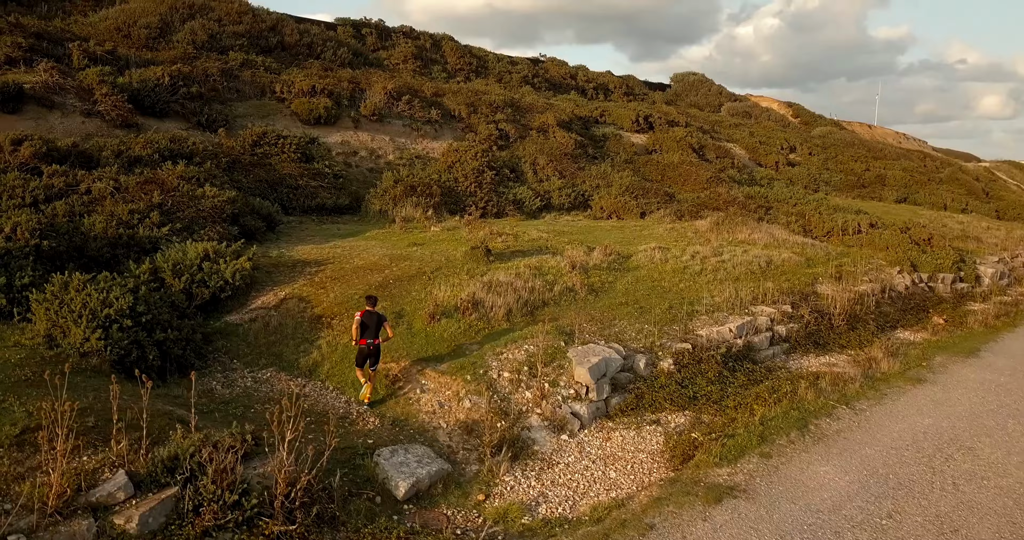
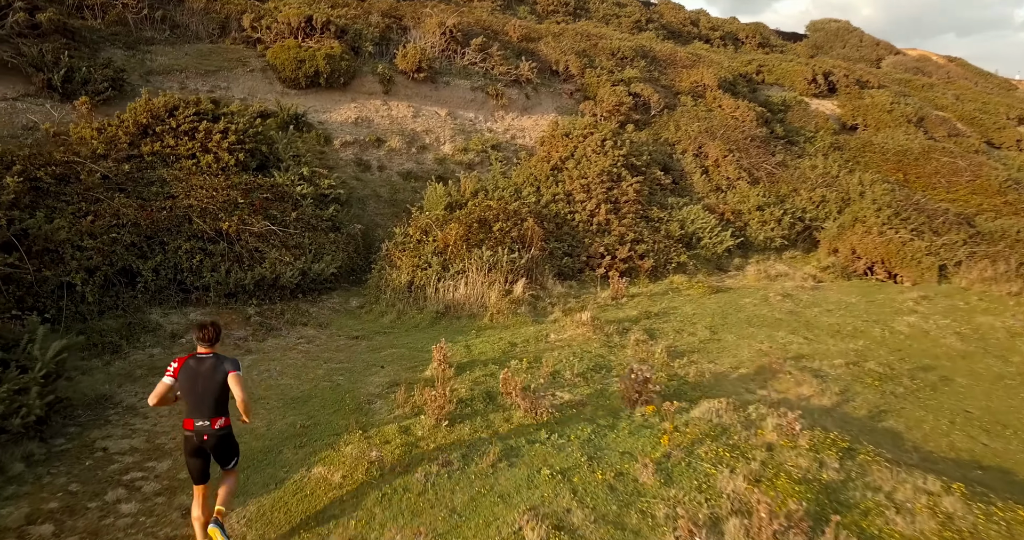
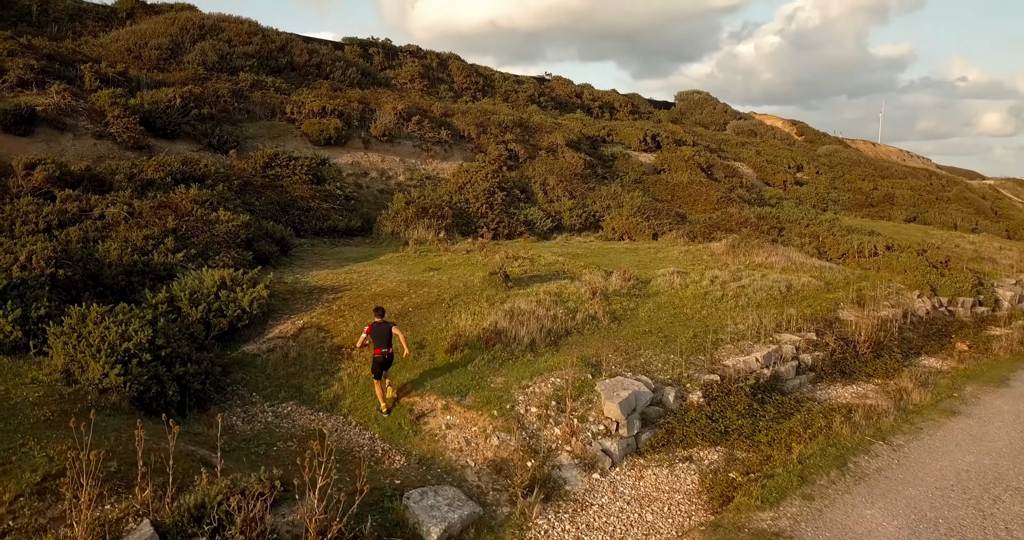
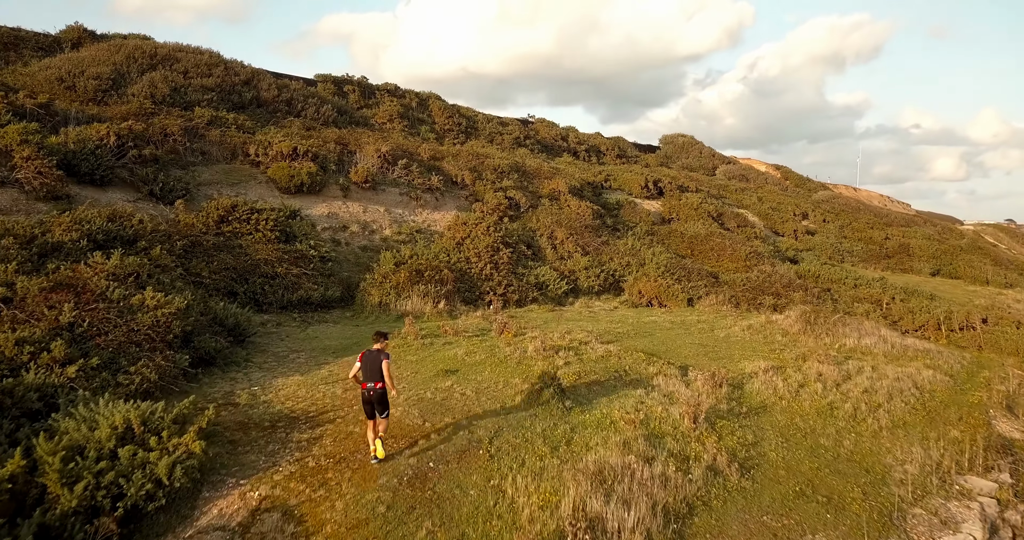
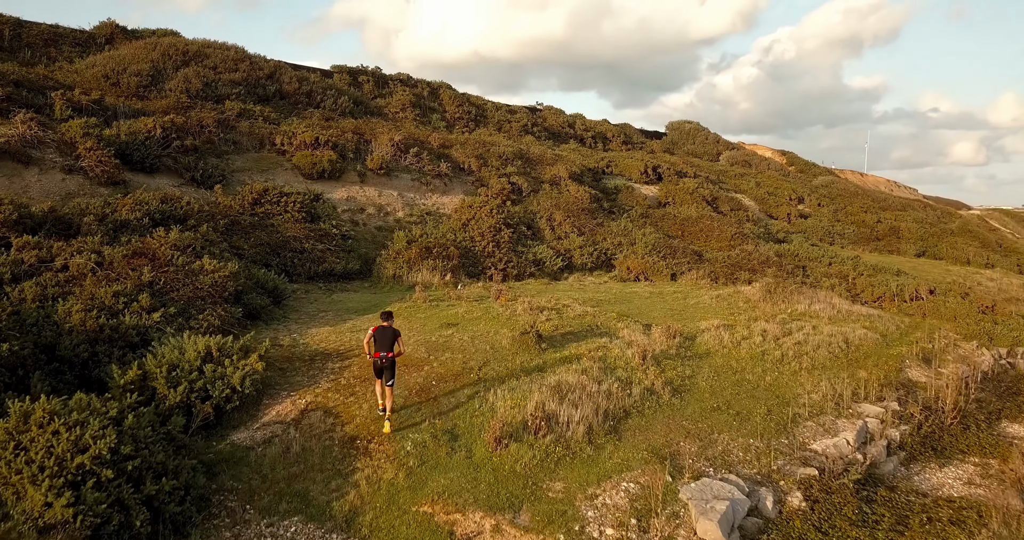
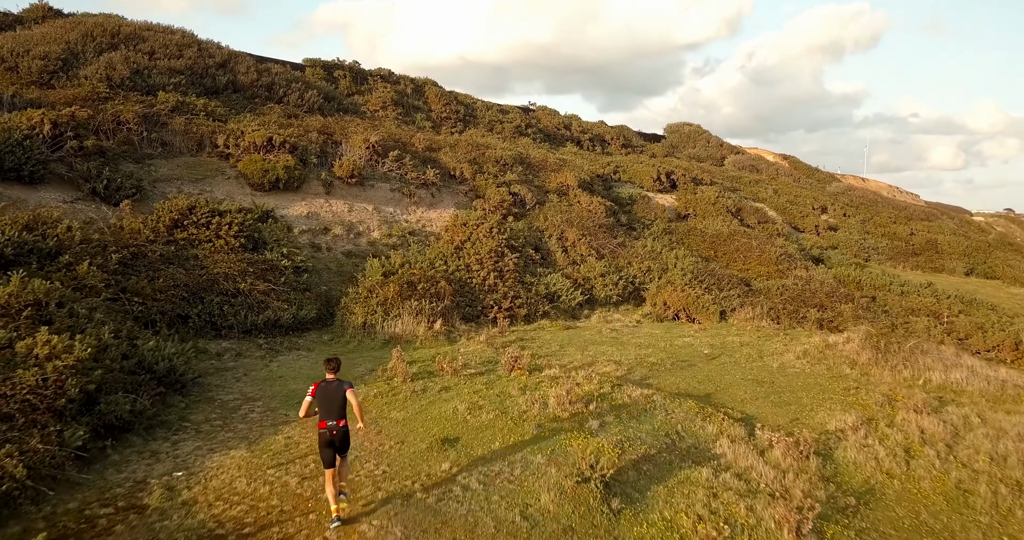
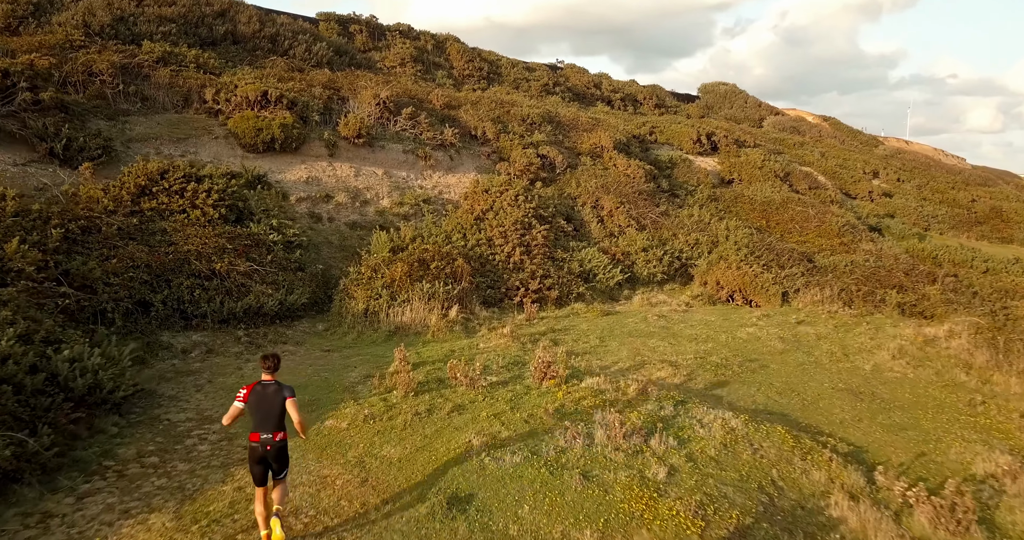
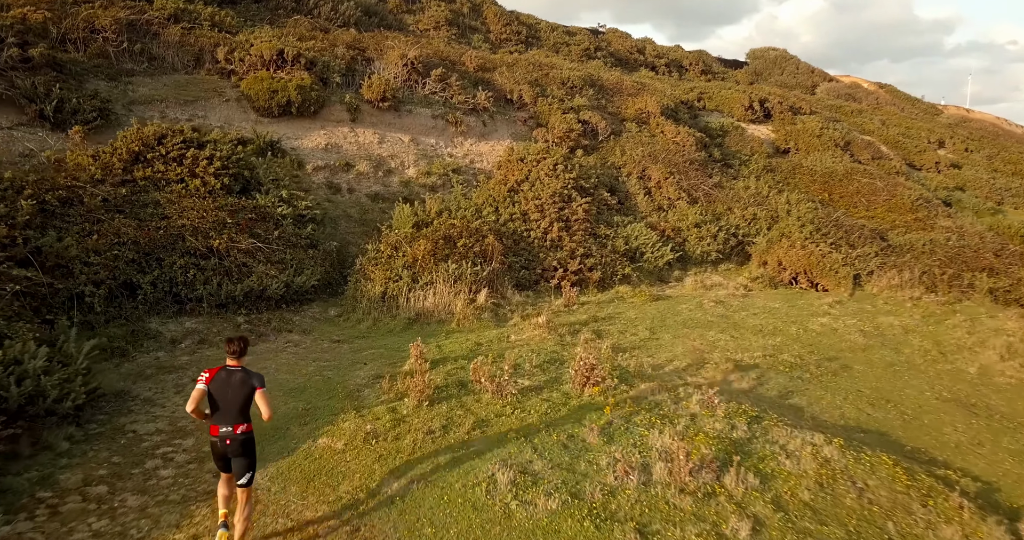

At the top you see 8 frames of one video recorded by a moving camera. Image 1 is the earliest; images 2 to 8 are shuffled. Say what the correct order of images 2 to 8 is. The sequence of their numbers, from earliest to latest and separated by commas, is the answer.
3, 5, 4, 6, 7, 8, 2
